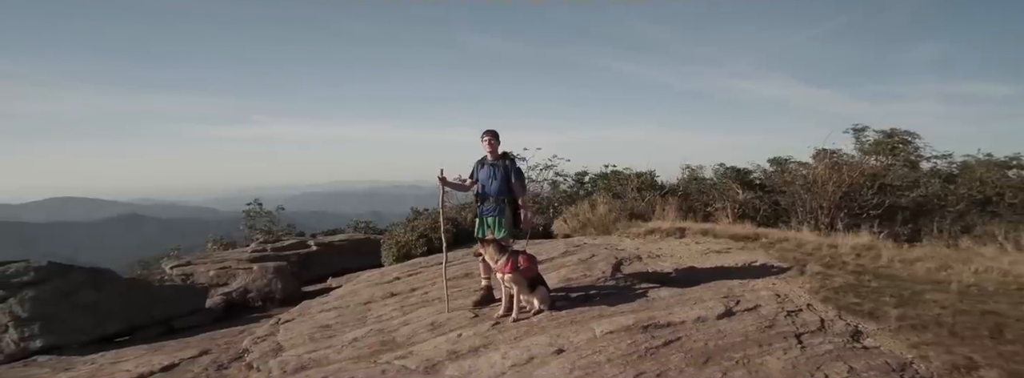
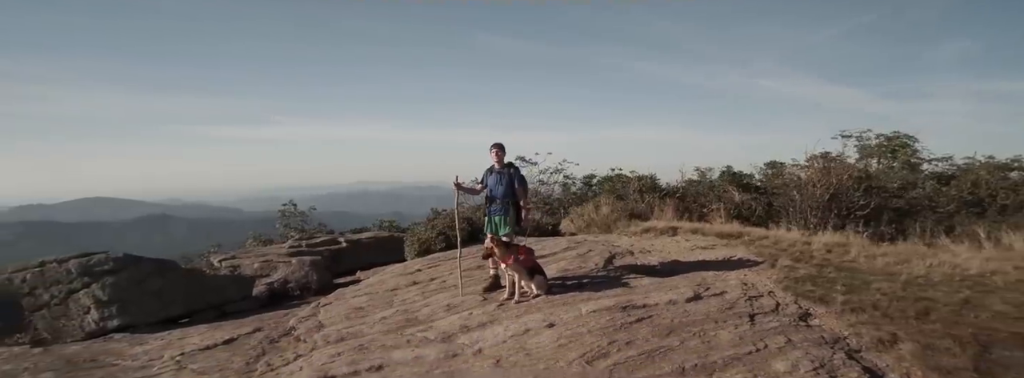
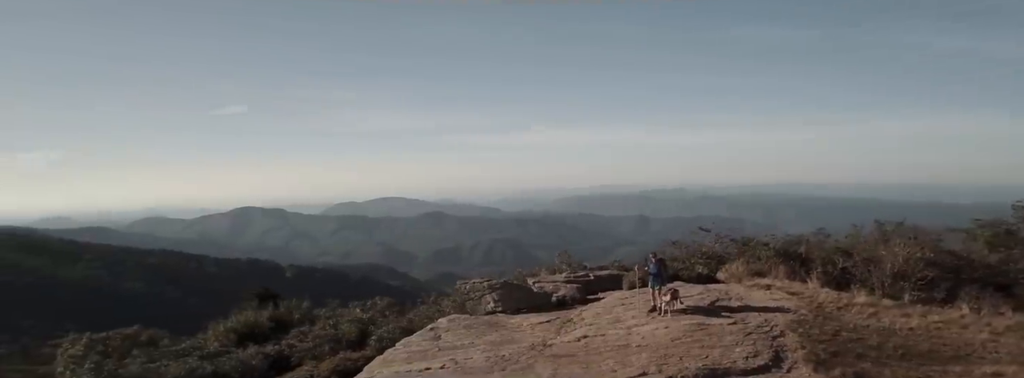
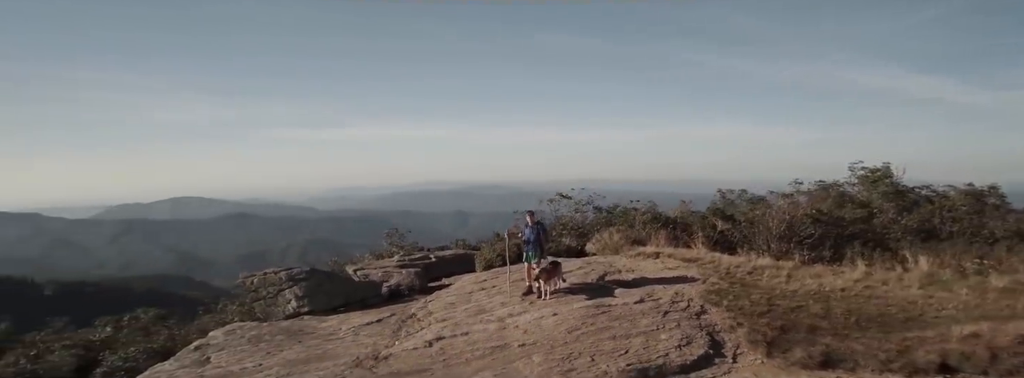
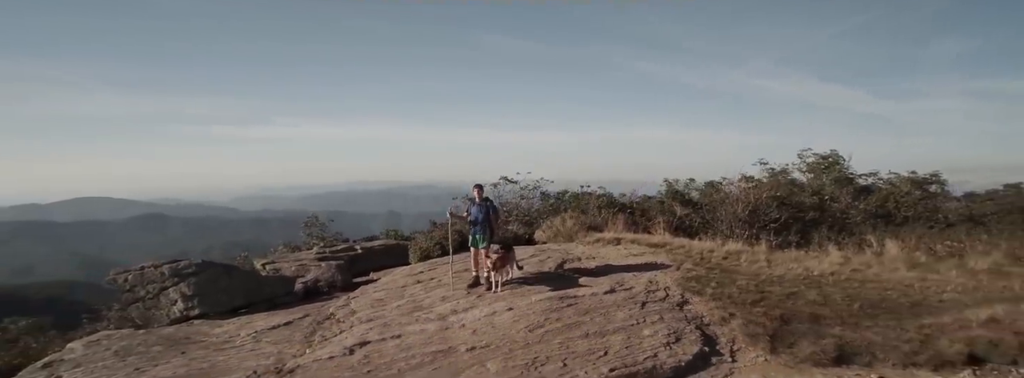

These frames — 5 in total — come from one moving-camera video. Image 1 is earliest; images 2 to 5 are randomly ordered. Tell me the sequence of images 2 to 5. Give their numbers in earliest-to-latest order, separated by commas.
2, 5, 4, 3
